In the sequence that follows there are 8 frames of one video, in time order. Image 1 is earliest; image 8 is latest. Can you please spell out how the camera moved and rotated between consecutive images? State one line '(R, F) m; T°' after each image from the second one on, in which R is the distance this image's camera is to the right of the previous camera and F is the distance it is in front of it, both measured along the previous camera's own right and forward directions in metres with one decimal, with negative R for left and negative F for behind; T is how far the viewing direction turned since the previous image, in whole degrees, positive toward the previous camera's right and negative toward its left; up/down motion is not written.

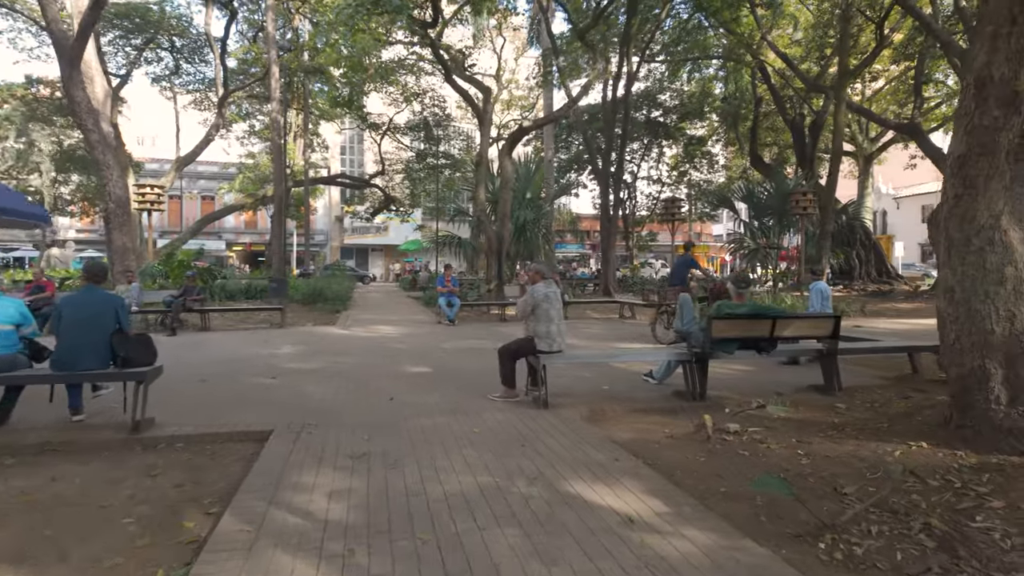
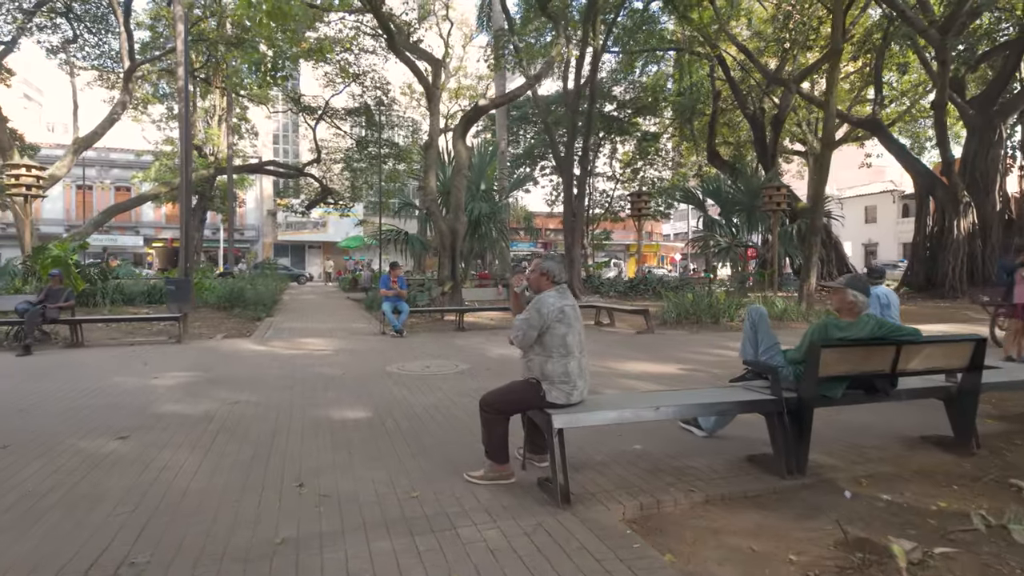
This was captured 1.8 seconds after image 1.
(-0.3, +2.2) m; +5°
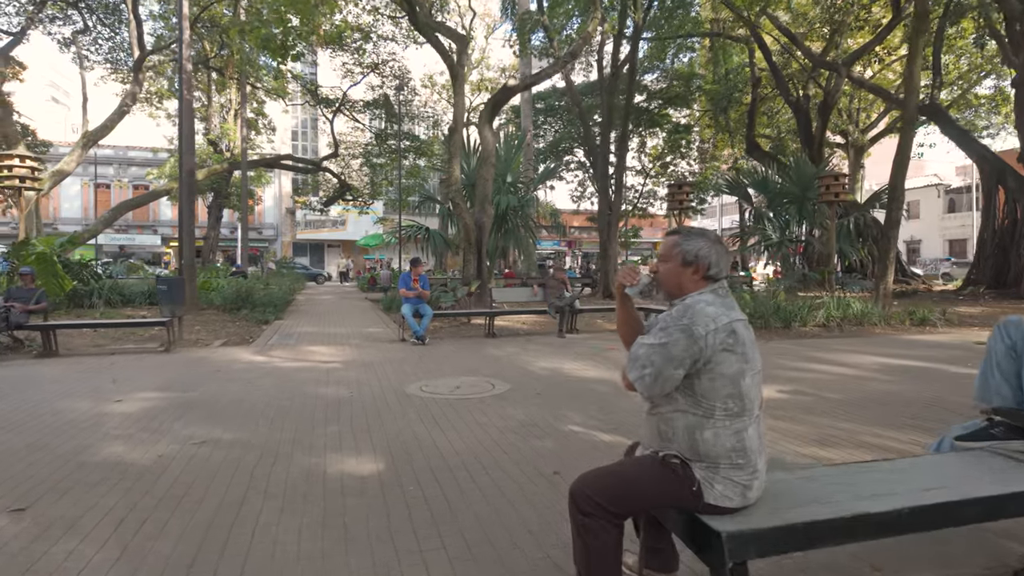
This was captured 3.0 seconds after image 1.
(-0.3, +1.5) m; -2°
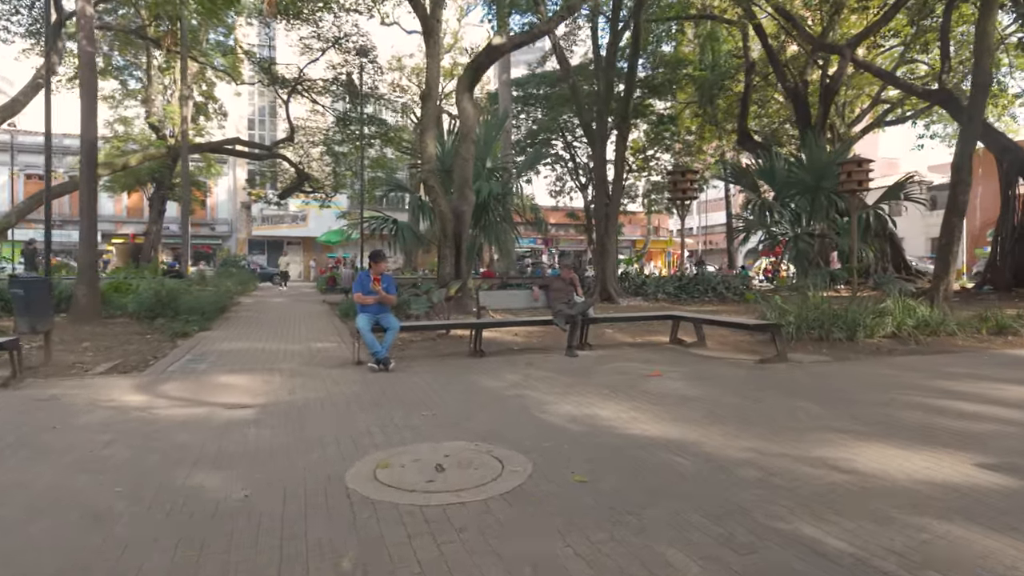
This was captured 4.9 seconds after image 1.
(-0.3, +2.5) m; +3°
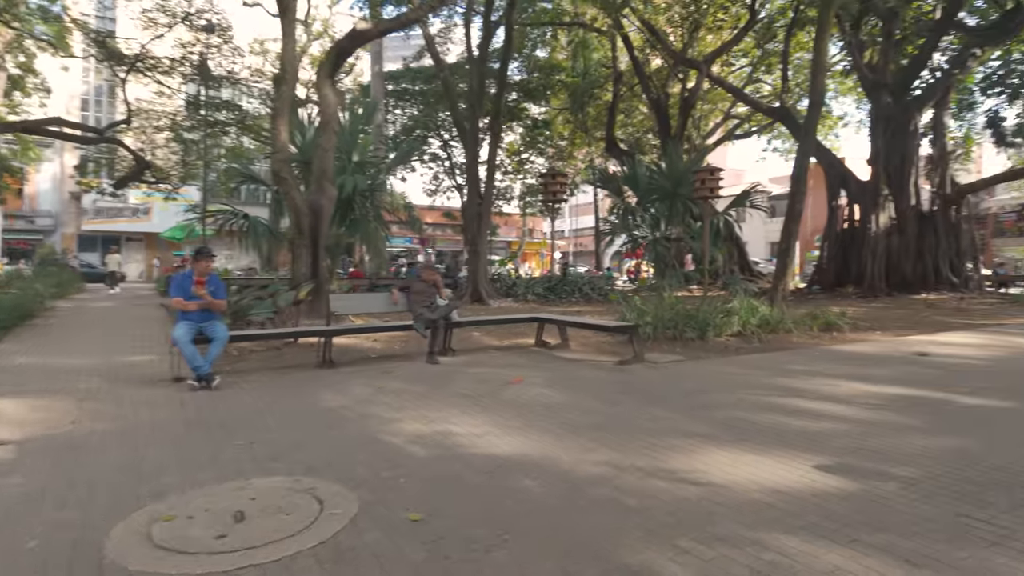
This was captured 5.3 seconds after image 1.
(+0.3, +0.4) m; +12°
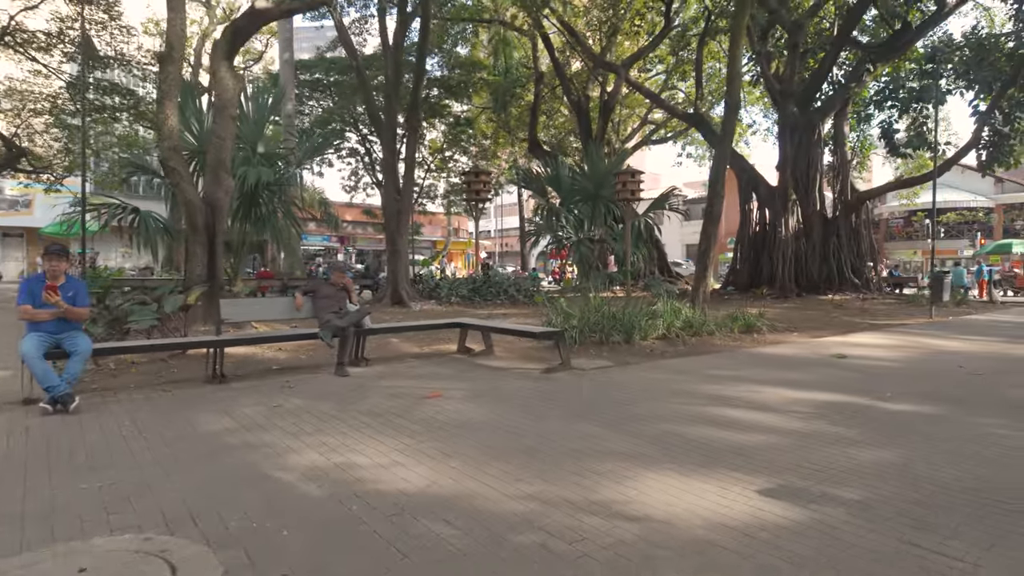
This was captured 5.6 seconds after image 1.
(+0.1, +0.5) m; +7°
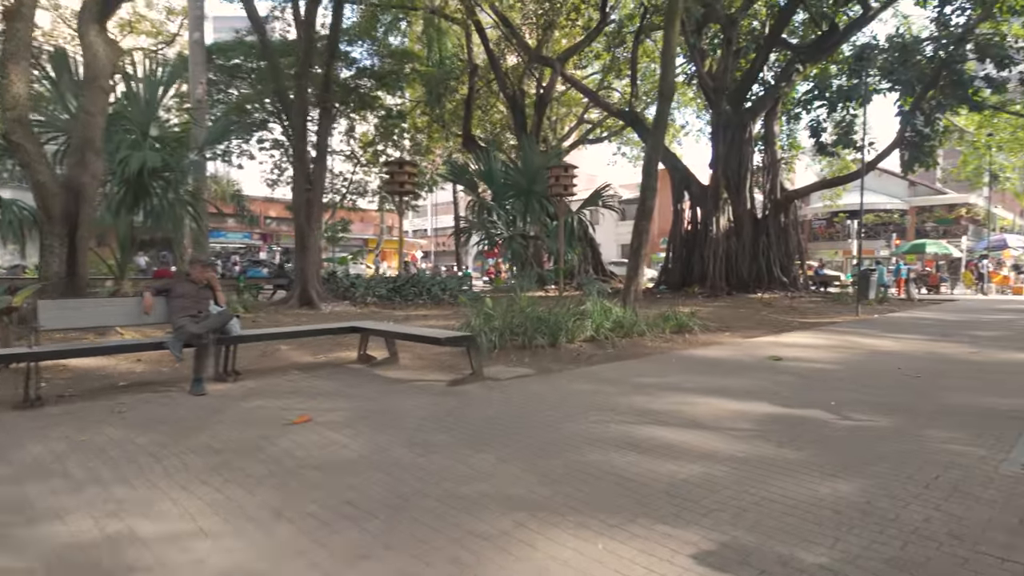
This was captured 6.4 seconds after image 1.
(+0.4, +0.9) m; +6°
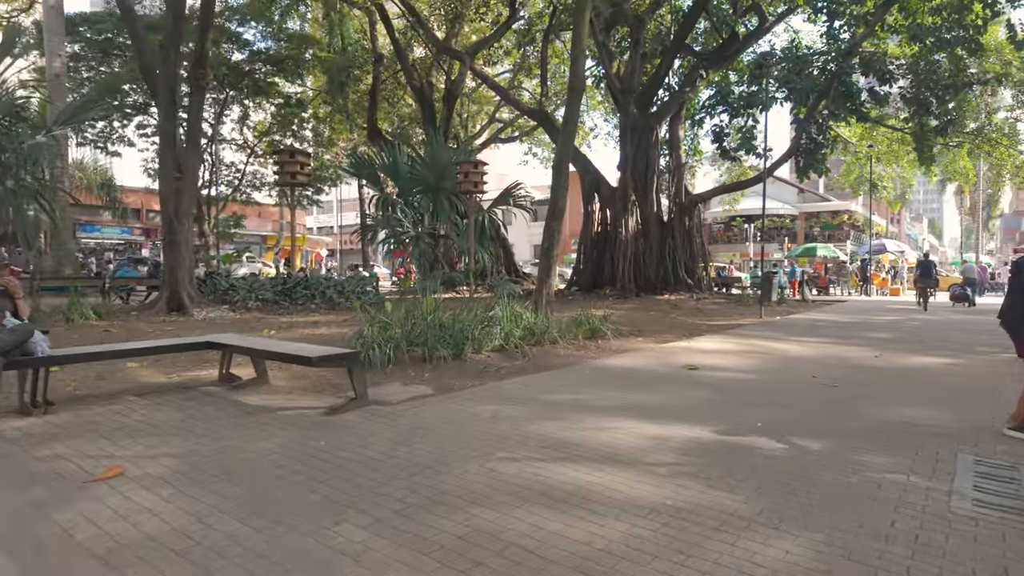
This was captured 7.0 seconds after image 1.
(+0.2, +0.8) m; +8°
